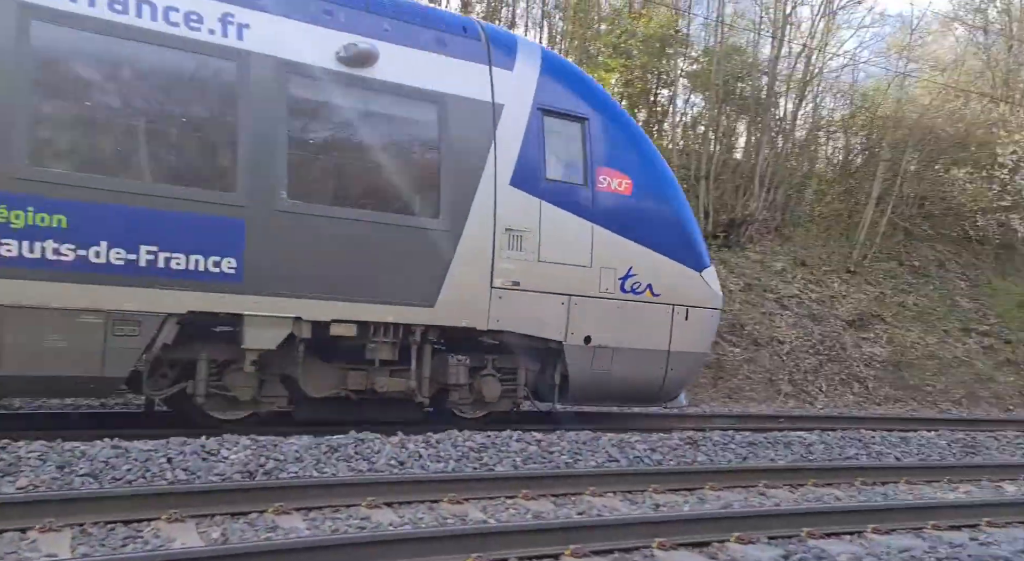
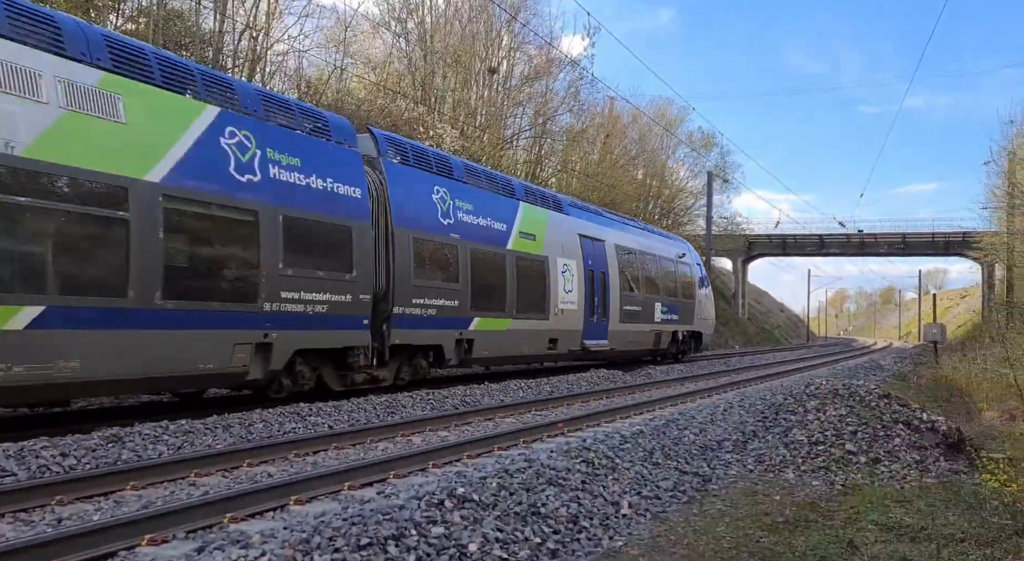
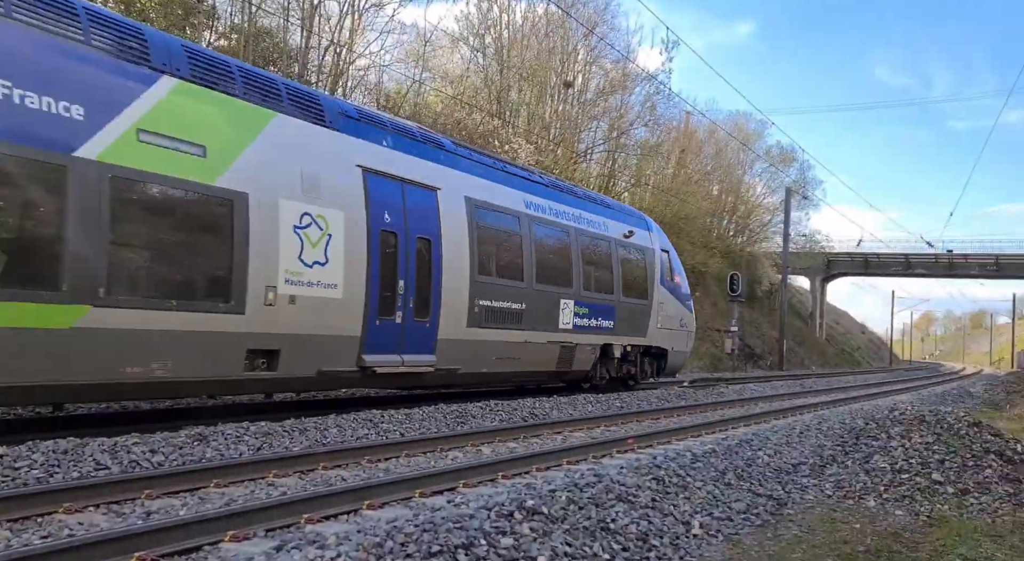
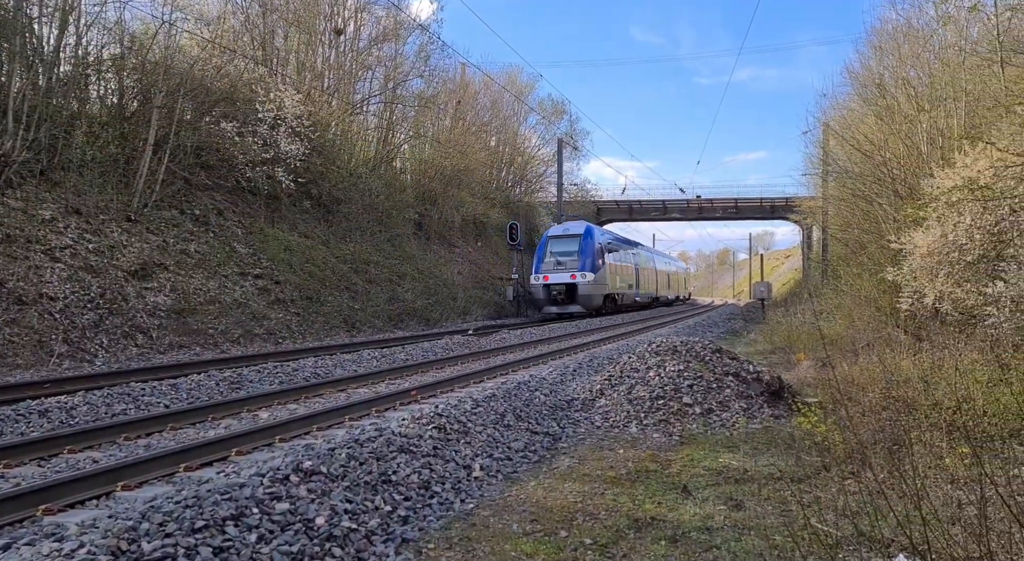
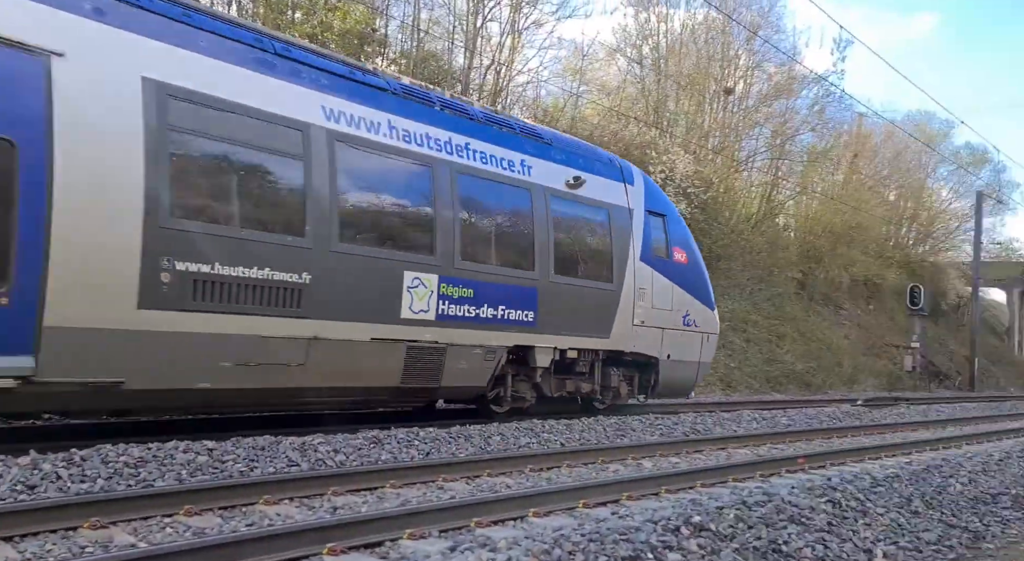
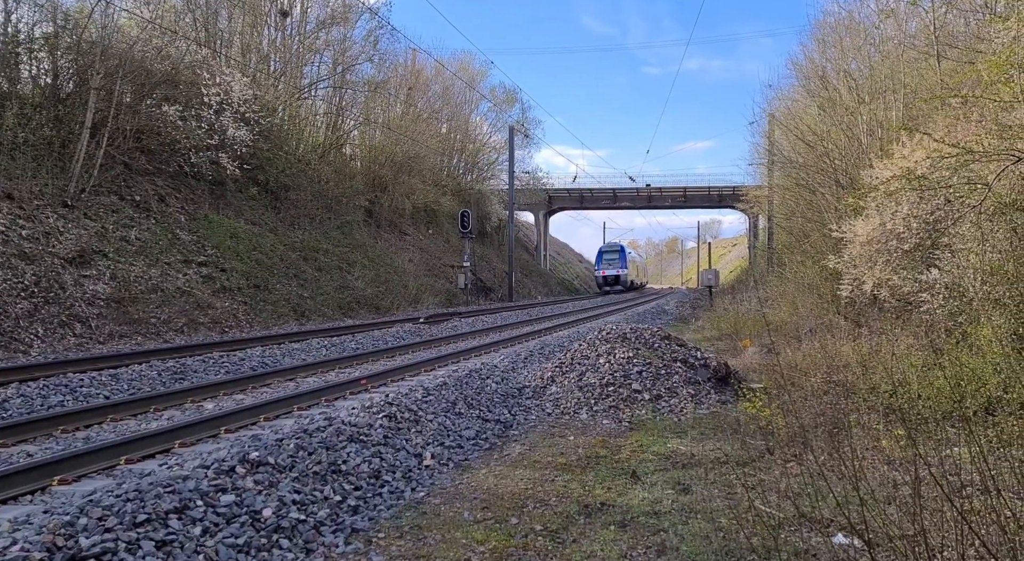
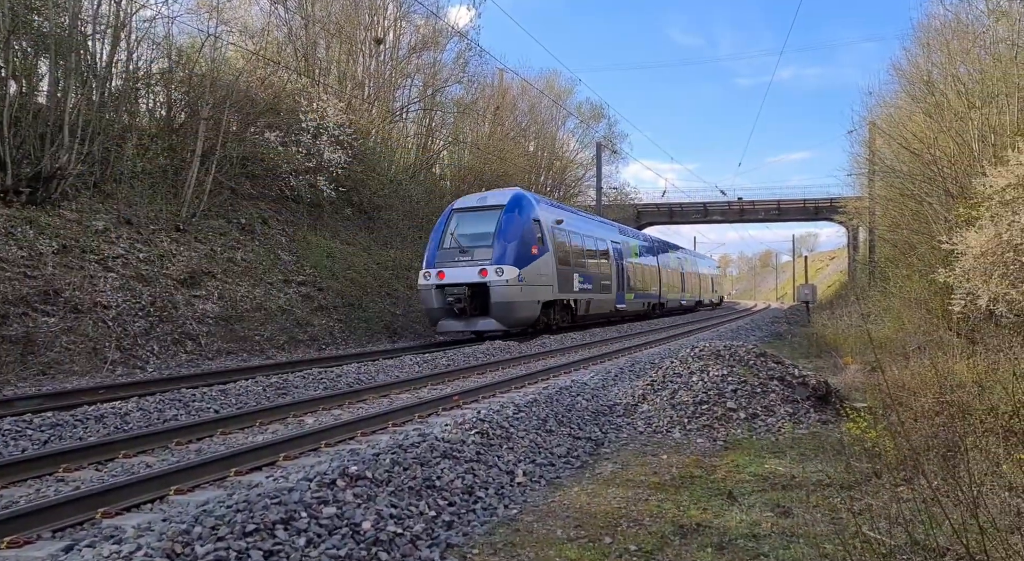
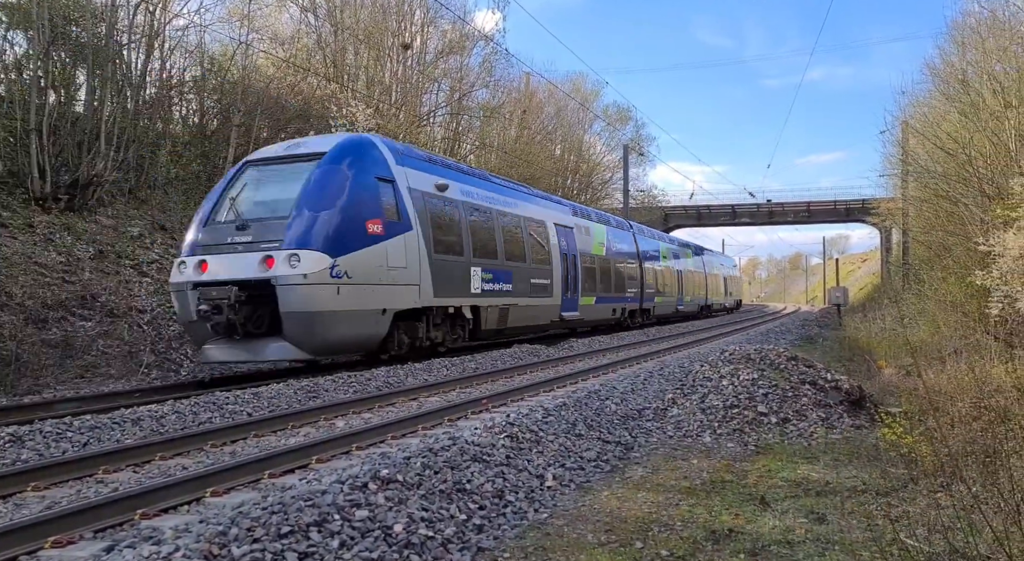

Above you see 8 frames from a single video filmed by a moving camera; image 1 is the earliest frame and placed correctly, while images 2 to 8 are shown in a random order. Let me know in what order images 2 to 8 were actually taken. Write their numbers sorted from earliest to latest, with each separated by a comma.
5, 3, 2, 8, 7, 4, 6
